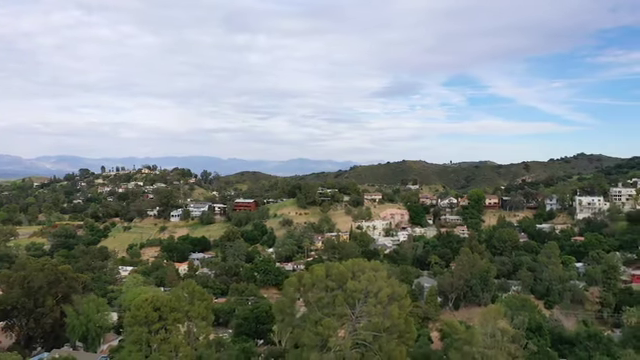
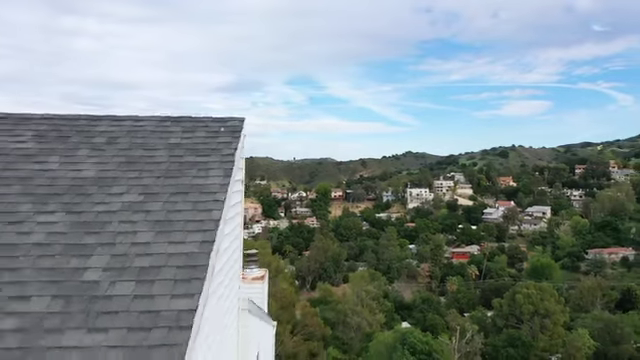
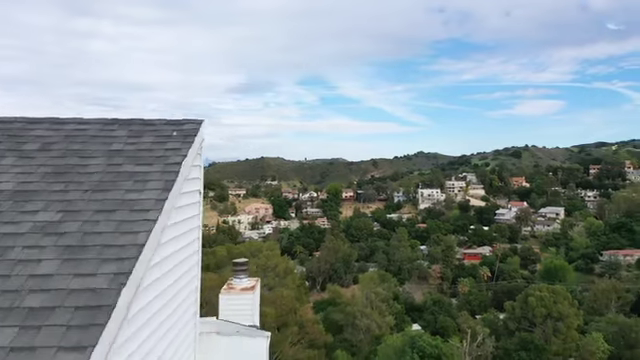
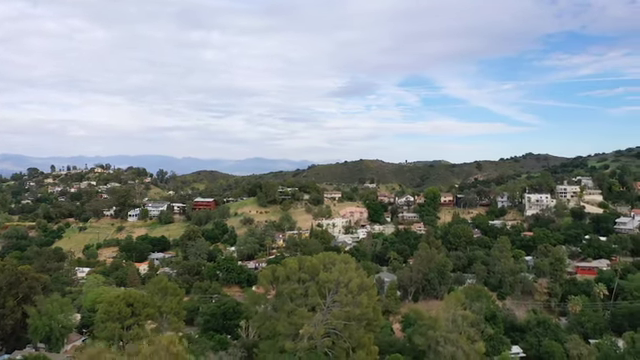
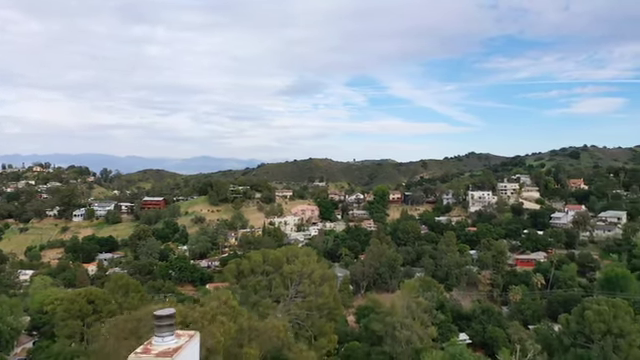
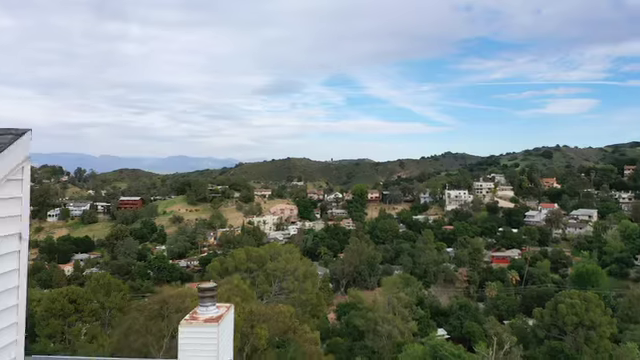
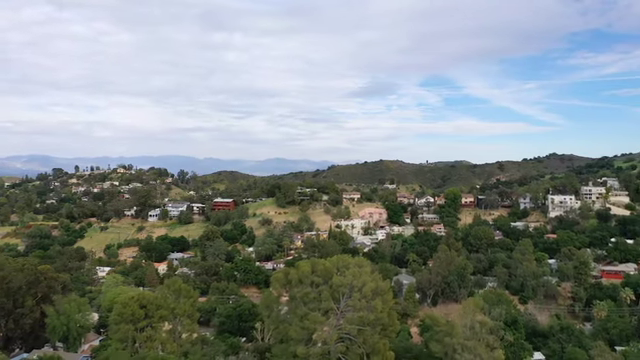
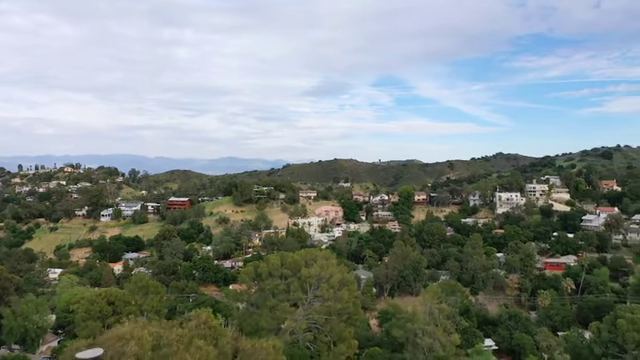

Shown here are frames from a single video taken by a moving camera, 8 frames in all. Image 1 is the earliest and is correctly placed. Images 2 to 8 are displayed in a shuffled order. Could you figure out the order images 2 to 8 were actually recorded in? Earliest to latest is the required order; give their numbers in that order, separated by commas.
7, 4, 8, 5, 6, 3, 2
